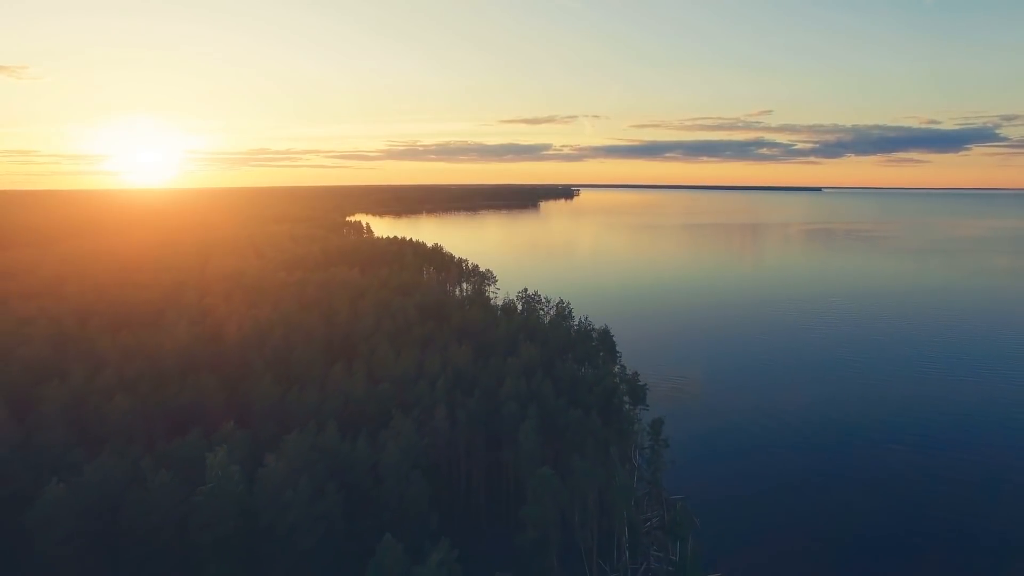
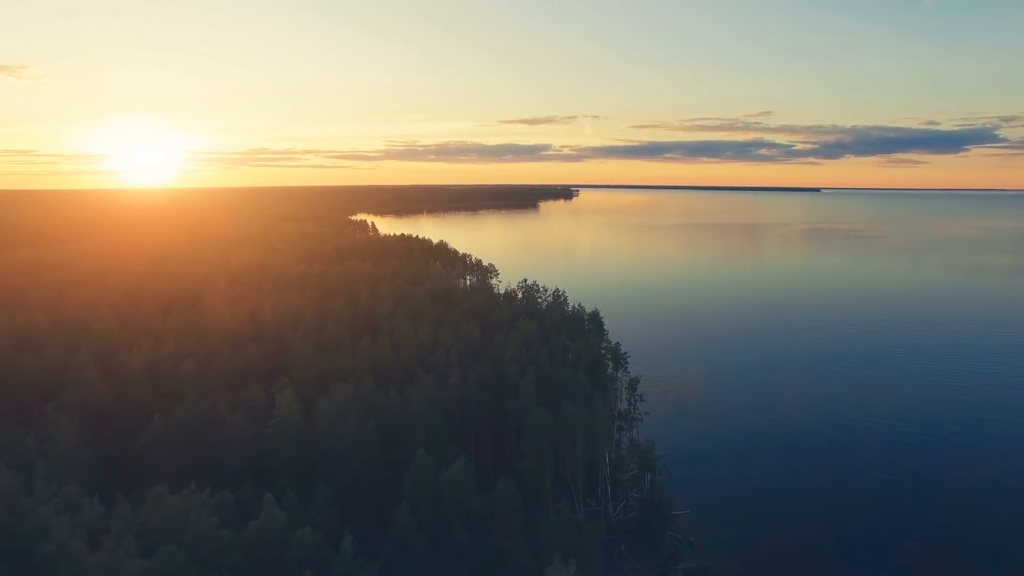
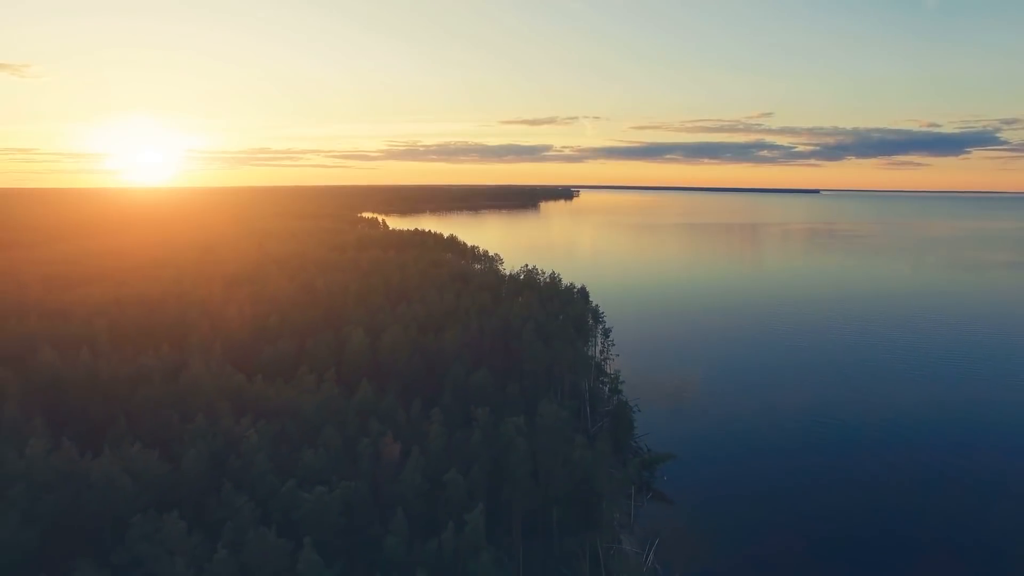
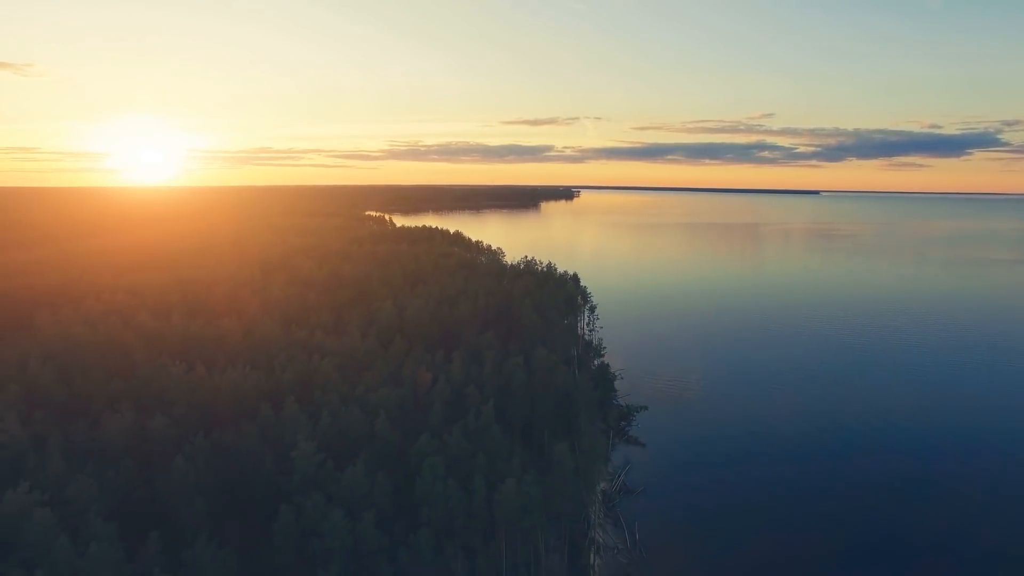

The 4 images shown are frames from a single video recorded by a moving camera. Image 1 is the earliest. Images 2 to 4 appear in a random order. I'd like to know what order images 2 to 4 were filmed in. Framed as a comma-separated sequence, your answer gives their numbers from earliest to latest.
2, 3, 4
